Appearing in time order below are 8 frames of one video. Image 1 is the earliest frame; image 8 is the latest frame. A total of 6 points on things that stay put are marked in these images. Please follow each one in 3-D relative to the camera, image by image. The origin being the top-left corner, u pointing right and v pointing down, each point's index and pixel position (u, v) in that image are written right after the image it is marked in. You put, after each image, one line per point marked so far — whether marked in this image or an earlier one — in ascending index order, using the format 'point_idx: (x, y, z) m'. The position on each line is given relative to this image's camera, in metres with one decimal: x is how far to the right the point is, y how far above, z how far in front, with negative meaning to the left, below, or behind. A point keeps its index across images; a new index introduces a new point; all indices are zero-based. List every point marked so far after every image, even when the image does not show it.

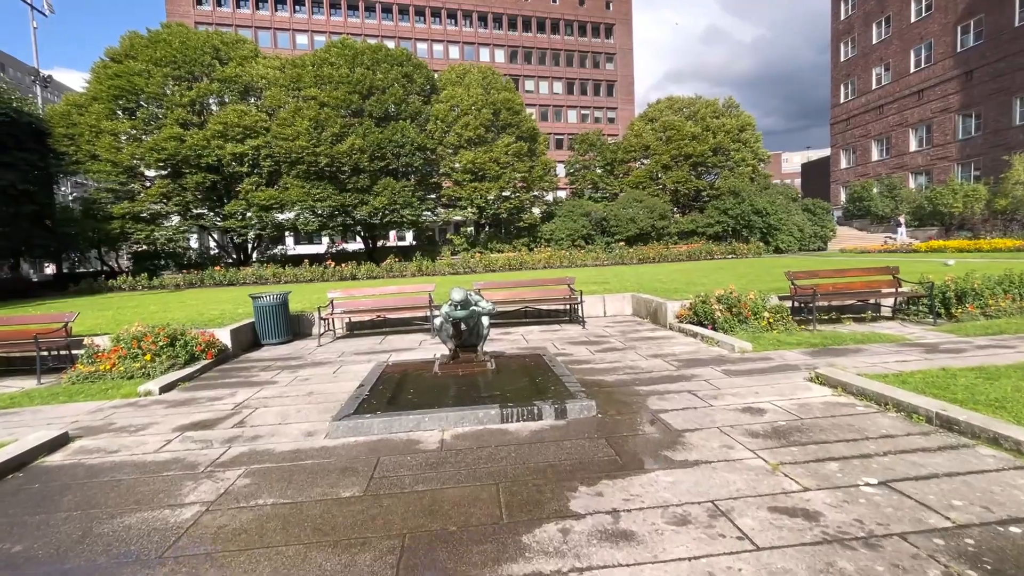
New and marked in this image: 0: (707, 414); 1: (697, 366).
0: (+1.9, -1.3, +4.7) m
1: (+2.6, -1.1, +6.7) m
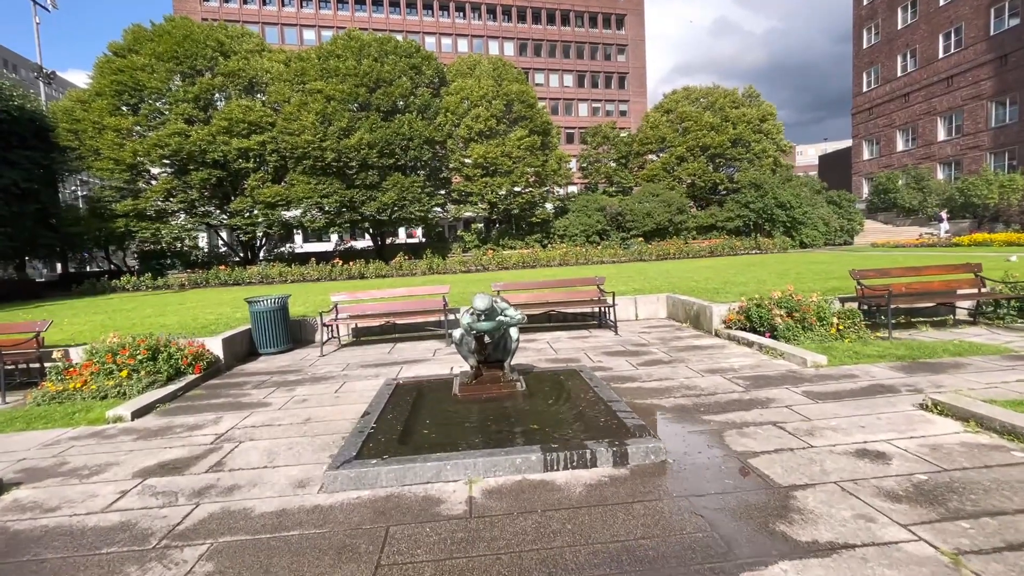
0: (+2.3, -1.3, +3.6) m
1: (+3.0, -1.1, +5.6) m
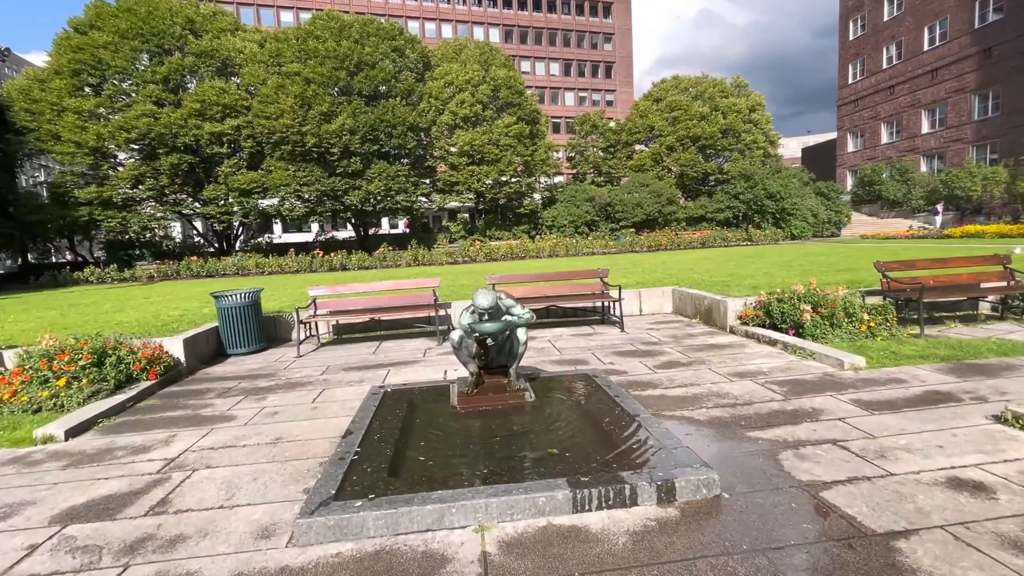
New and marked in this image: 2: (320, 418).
0: (+2.4, -1.3, +3.0) m
1: (+3.1, -1.1, +4.9) m
2: (-2.0, -1.3, +4.9) m
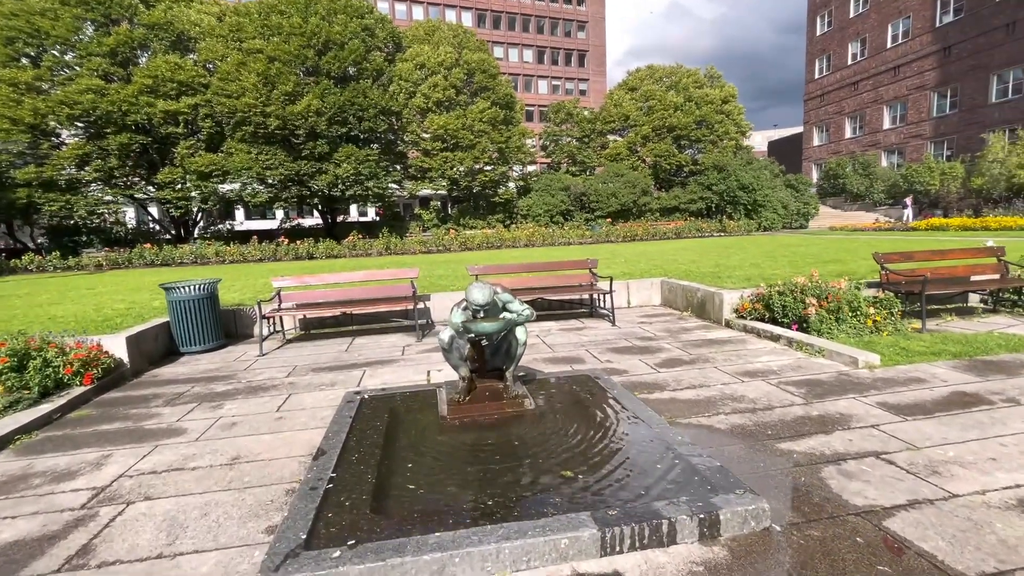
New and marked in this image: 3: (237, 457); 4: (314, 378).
0: (+2.5, -1.3, +2.6) m
1: (+3.0, -1.0, +4.6) m
2: (-2.0, -1.3, +4.2) m
3: (-2.1, -1.3, +3.7) m
4: (-2.4, -1.1, +5.7) m
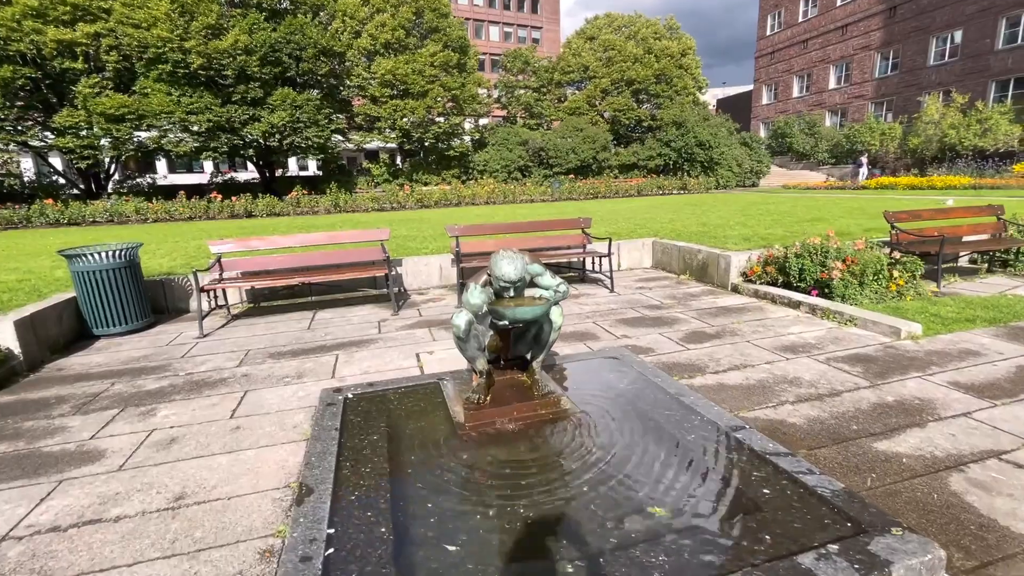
0: (+2.9, -1.1, +2.1) m
1: (+3.2, -0.7, +4.0) m
2: (-1.8, -1.1, +3.2) m
3: (-1.9, -1.2, +2.7) m
4: (-2.3, -0.8, +4.6) m
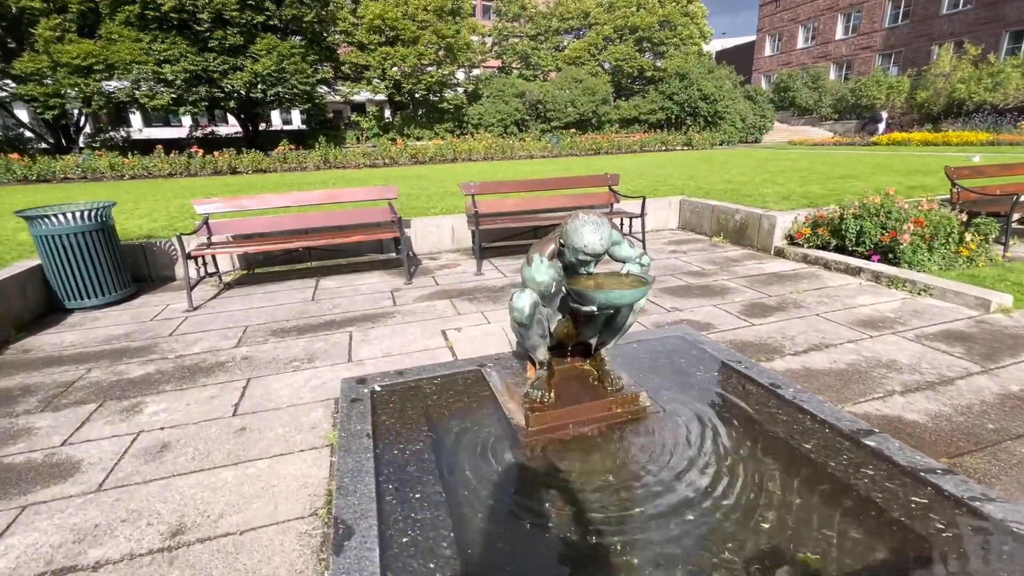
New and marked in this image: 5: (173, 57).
0: (+3.3, -1.1, +1.6) m
1: (+3.5, -0.5, +3.5) m
2: (-1.4, -0.9, +2.6) m
3: (-1.5, -1.1, +2.1) m
4: (-2.0, -0.5, +4.0) m
5: (-14.2, +9.7, +20.0) m
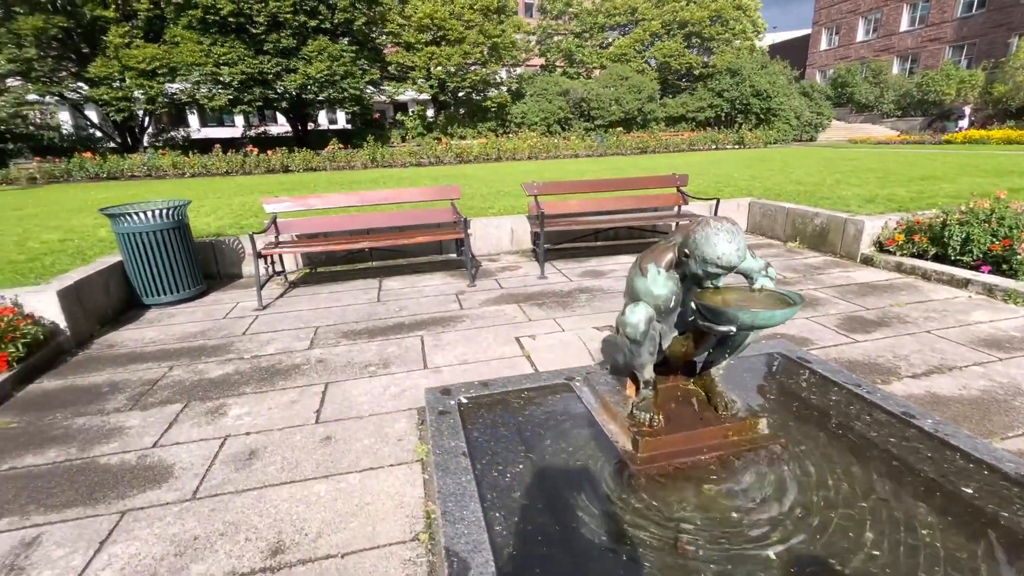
0: (+3.7, -1.2, +1.1) m
1: (+4.1, -0.6, +3.0) m
2: (-0.9, -1.0, +2.5) m
3: (-1.0, -1.1, +2.0) m
4: (-1.3, -0.5, +4.0) m
5: (-12.2, +10.0, +20.8) m
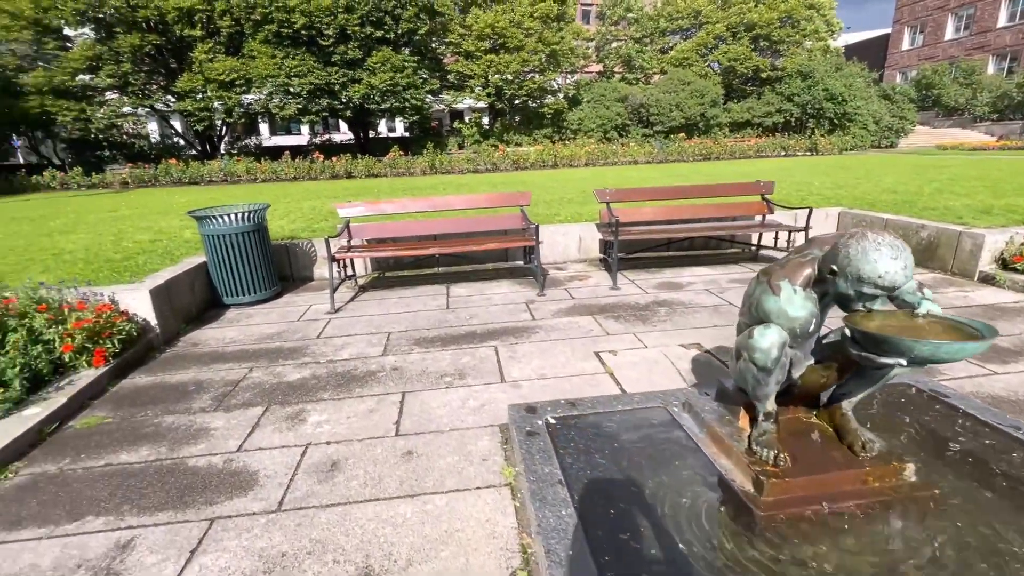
0: (+4.0, -1.4, +0.5) m
1: (+4.6, -0.8, +2.4) m
2: (-0.4, -1.0, +2.4) m
3: (-0.6, -1.1, +1.9) m
4: (-0.7, -0.6, +3.9) m
5: (-9.5, +10.0, +21.8) m
